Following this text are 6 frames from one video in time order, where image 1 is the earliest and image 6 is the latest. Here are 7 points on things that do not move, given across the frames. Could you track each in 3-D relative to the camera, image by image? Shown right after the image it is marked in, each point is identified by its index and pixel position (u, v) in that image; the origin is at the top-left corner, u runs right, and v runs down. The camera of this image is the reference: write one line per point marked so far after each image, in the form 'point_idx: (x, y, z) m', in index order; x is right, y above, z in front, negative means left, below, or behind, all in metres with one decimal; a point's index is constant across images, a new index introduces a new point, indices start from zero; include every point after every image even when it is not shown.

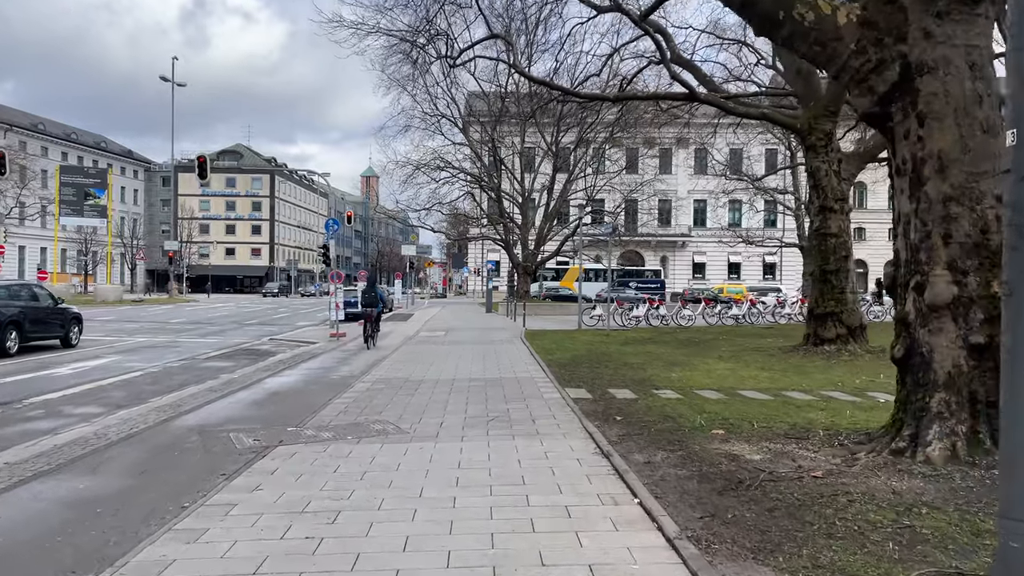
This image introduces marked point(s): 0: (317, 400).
0: (-2.3, -1.4, +9.8) m
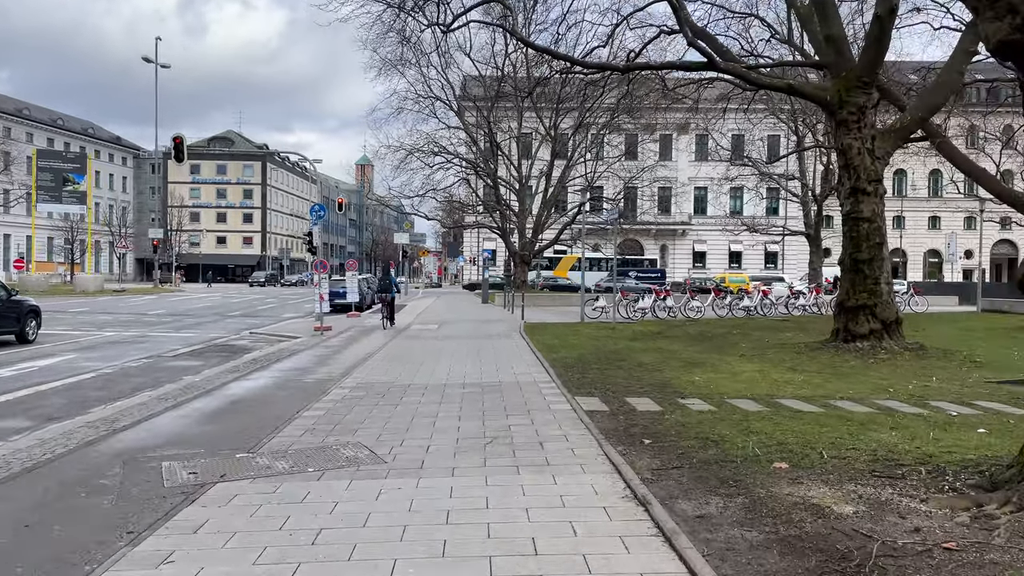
0: (-2.3, -1.3, +8.3) m
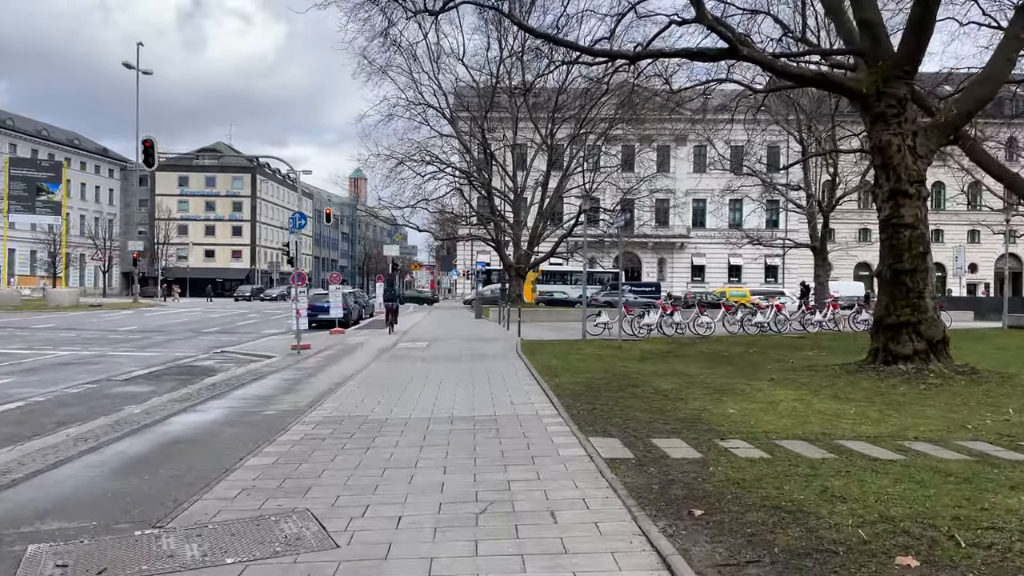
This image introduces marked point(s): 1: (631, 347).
0: (-2.3, -1.4, +6.6) m
1: (+2.5, -1.2, +17.4) m
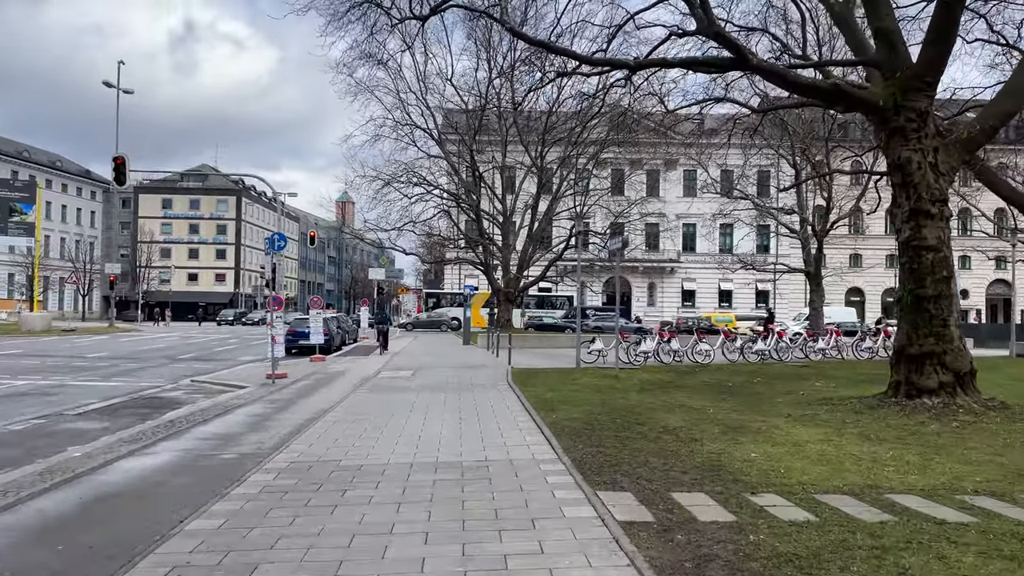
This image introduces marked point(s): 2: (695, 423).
0: (-2.4, -1.6, +5.5) m
1: (+2.3, -1.8, +16.4) m
2: (+2.2, -1.6, +9.7) m
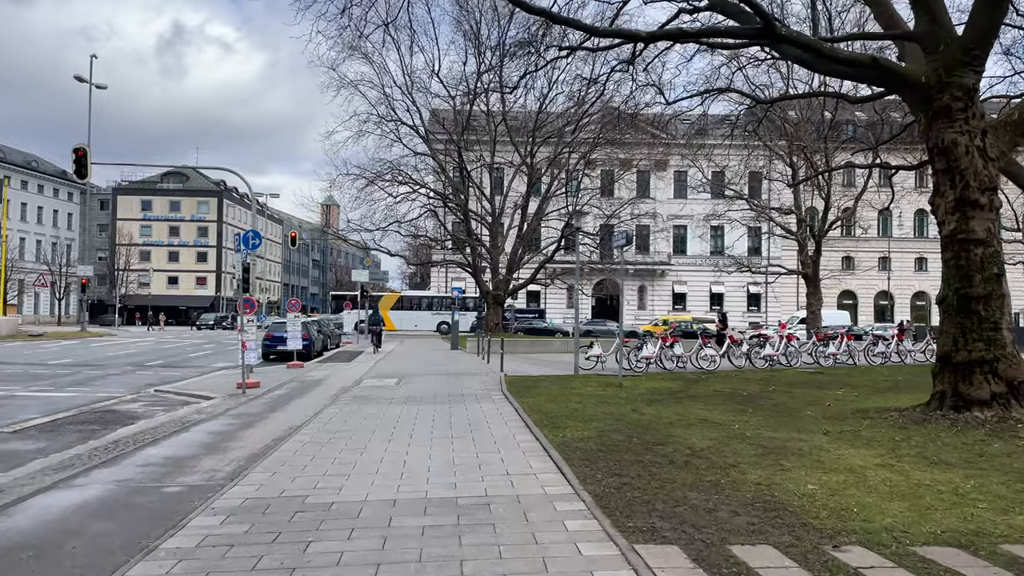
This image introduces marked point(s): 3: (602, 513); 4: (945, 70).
0: (-2.3, -1.5, +4.1) m
1: (+2.2, -1.8, +15.0) m
2: (+2.2, -1.6, +8.4) m
3: (+0.6, -1.5, +5.4) m
4: (+5.6, +2.8, +10.5) m
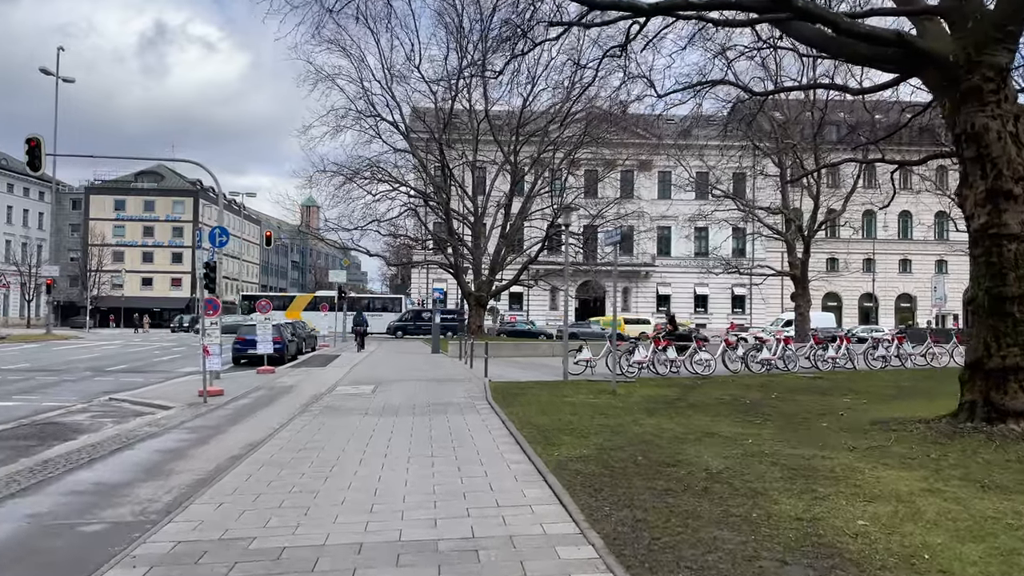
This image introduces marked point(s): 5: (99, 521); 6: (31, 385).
0: (-2.3, -1.5, +3.0) m
1: (+2.0, -1.8, +14.0) m
2: (+2.1, -1.6, +7.3) m
3: (+0.6, -1.5, +4.4) m
4: (+5.4, +2.8, +9.6) m
5: (-2.8, -1.6, +5.7) m
6: (-9.9, -2.0, +16.9) m
